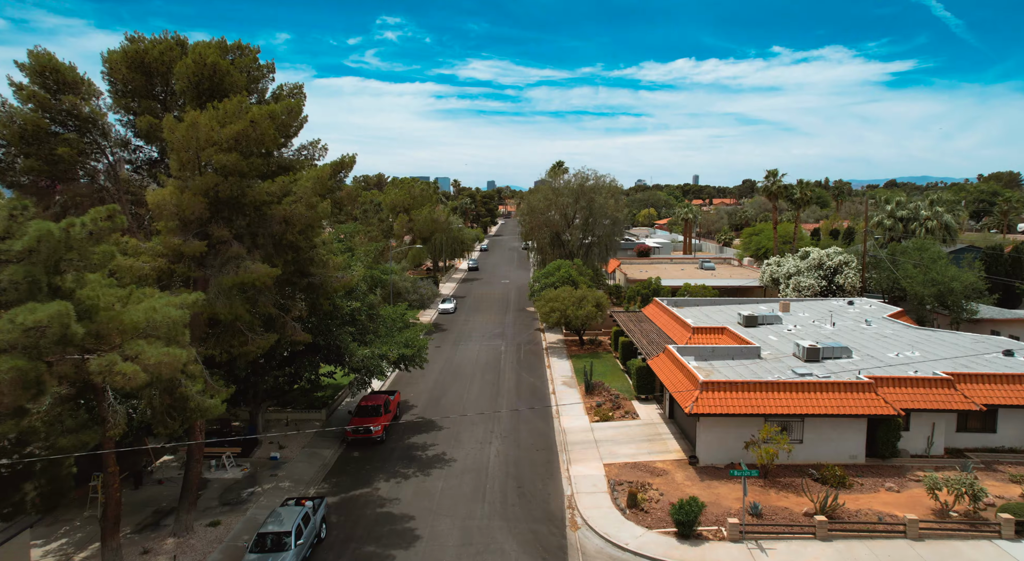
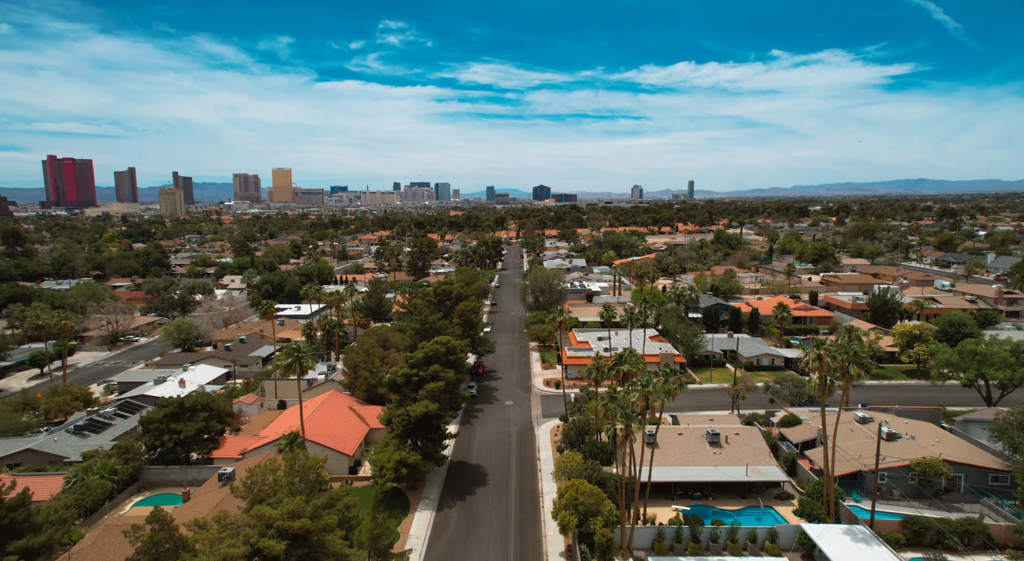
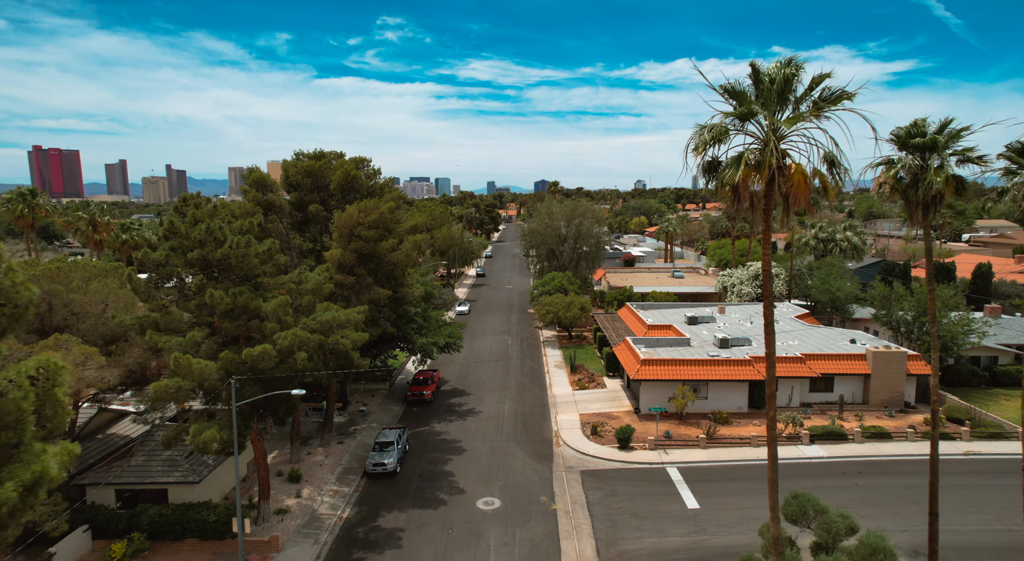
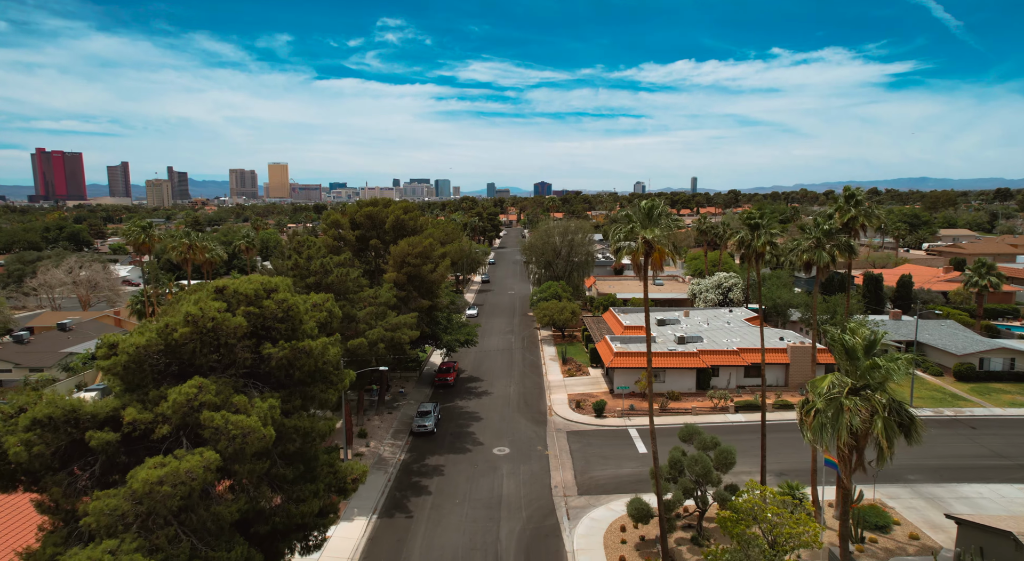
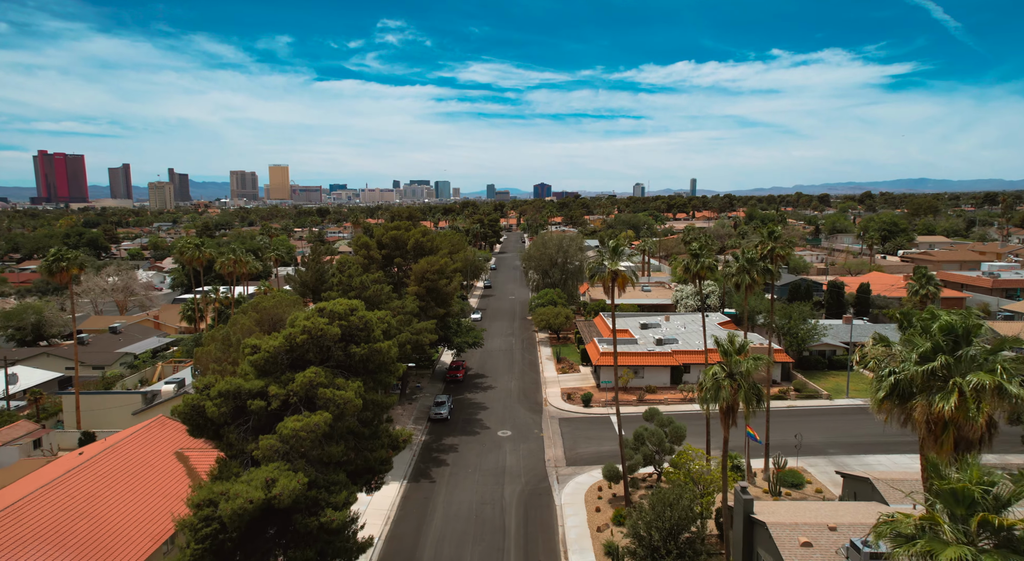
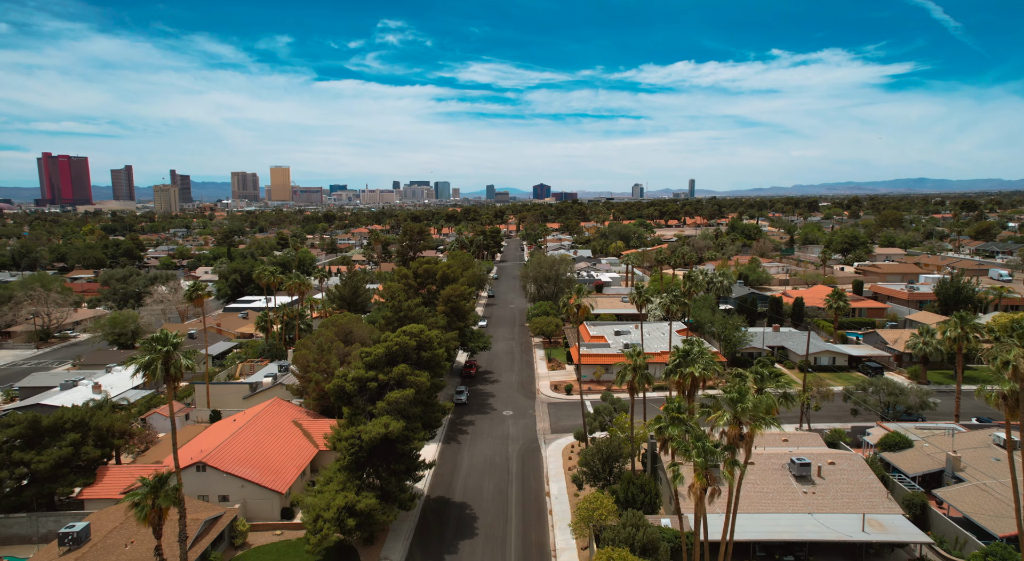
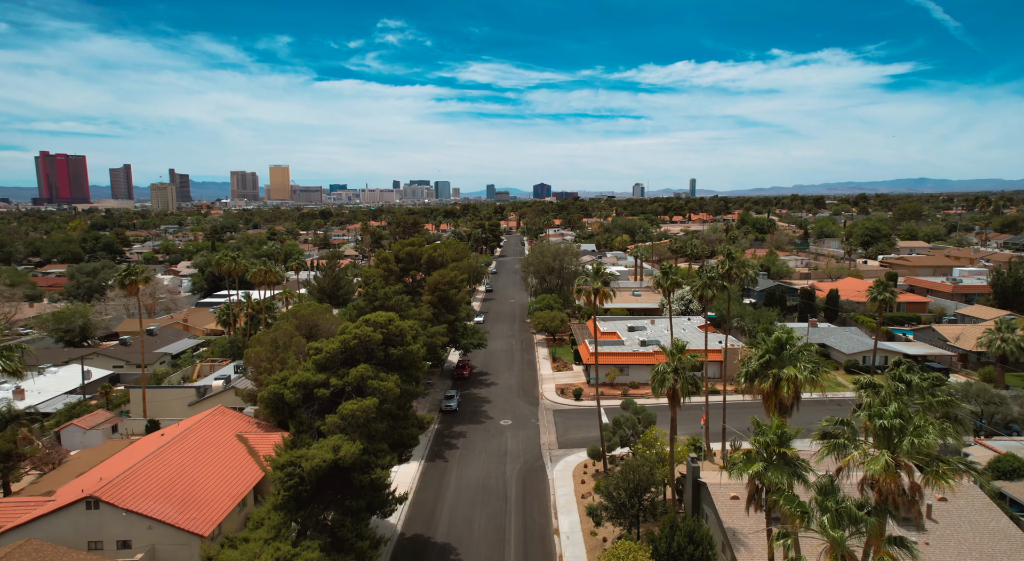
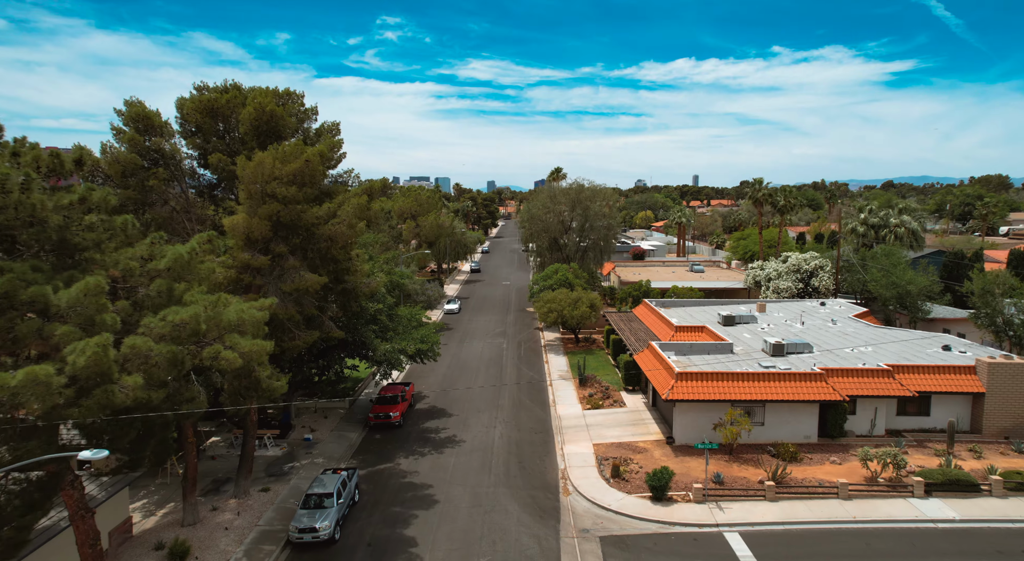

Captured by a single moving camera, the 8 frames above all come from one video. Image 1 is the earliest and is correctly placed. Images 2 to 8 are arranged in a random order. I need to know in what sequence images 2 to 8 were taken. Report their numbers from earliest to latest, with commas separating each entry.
8, 3, 4, 5, 7, 6, 2
